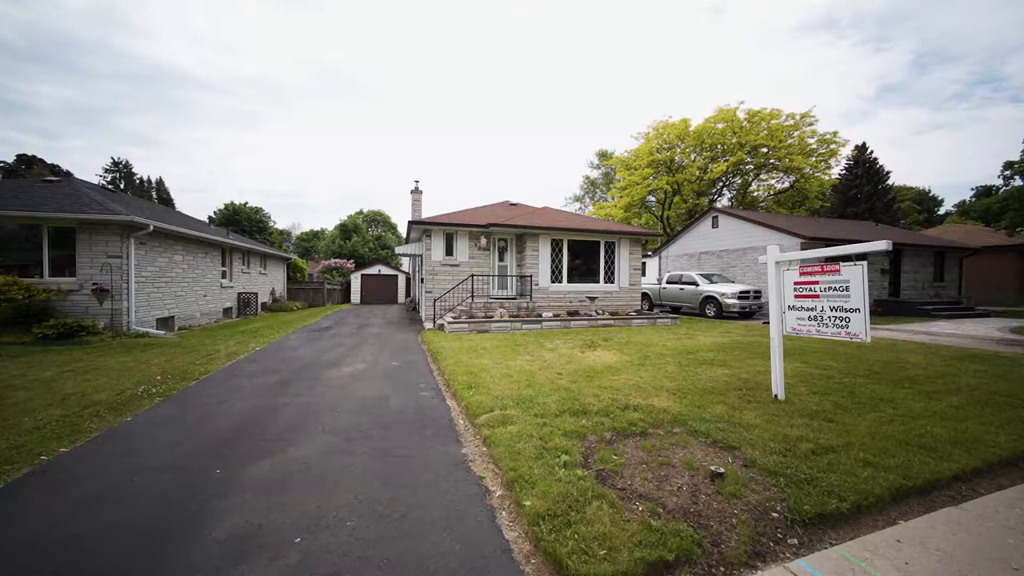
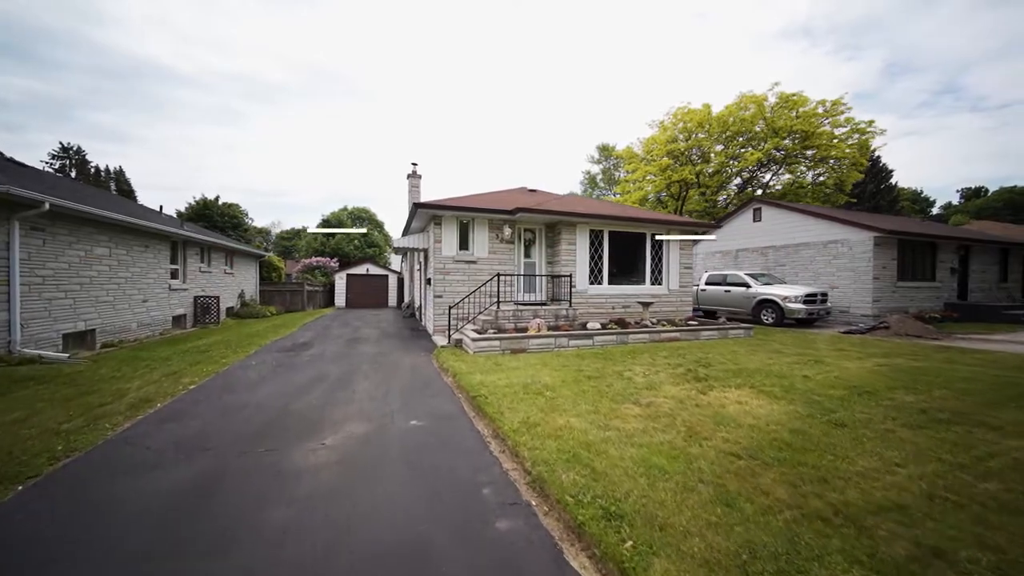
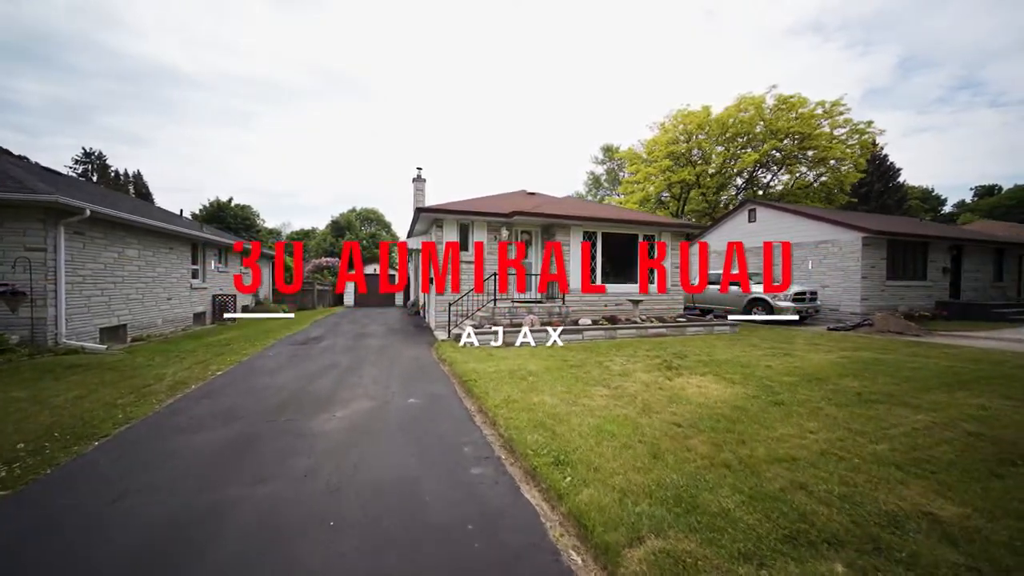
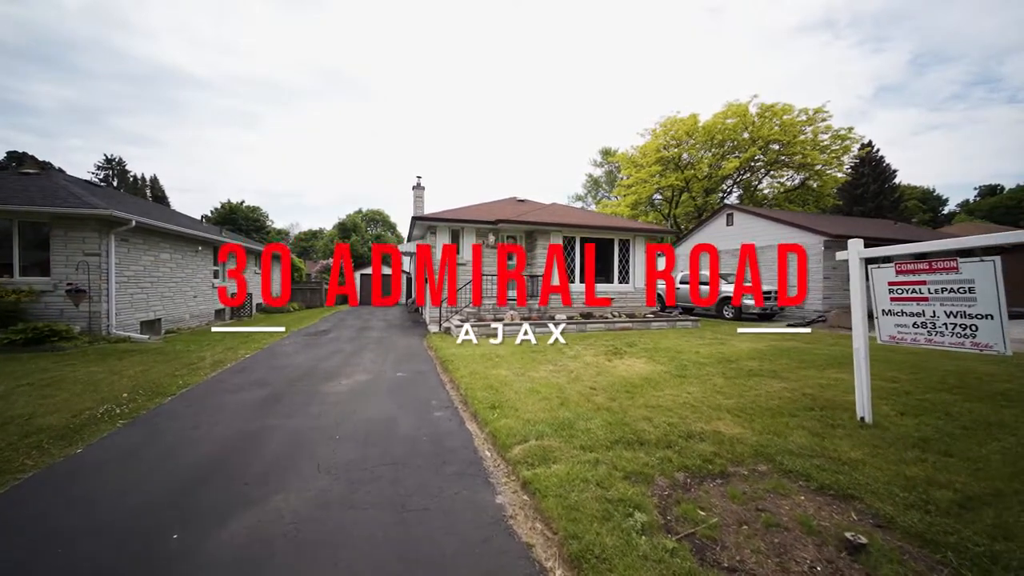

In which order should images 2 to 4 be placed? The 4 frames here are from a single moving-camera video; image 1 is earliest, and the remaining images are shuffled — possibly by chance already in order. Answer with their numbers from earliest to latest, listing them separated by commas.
4, 3, 2
